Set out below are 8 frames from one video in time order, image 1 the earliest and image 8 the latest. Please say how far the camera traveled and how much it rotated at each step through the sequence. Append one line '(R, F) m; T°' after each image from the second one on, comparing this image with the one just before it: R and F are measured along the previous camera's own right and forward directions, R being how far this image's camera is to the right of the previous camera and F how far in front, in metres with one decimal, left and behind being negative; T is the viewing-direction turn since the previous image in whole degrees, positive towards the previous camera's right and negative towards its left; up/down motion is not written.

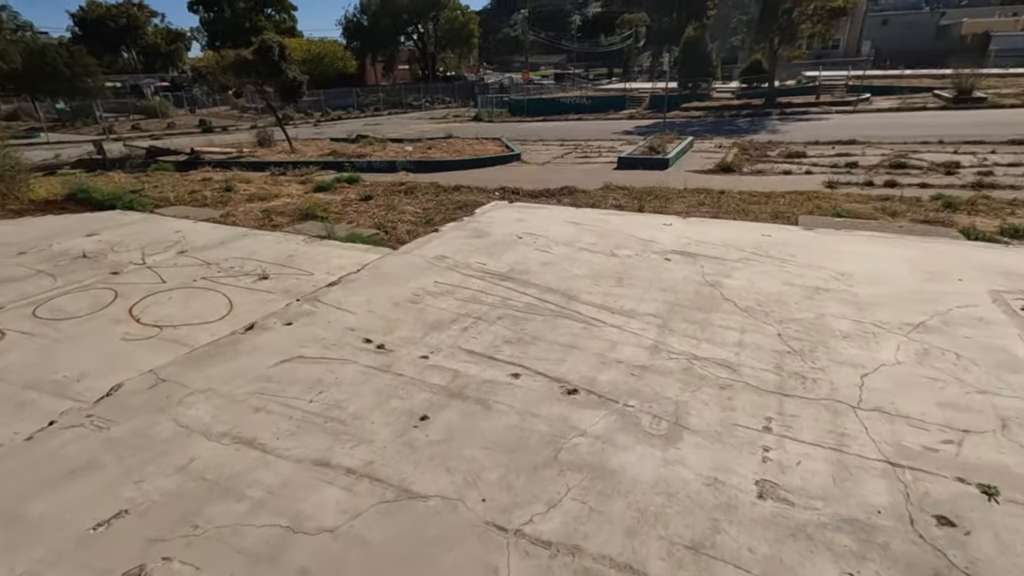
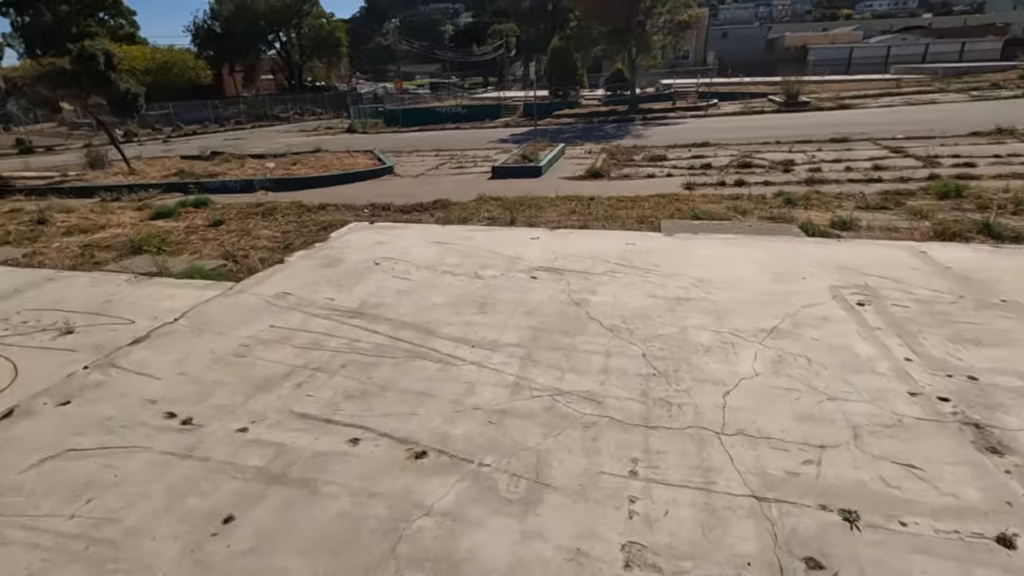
(+0.2, +0.2) m; +11°
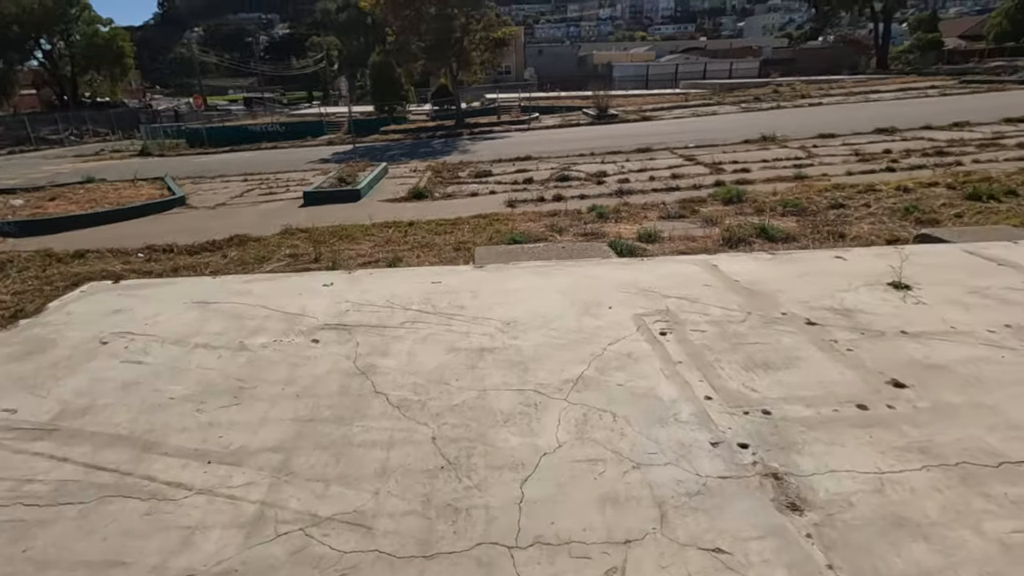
(+0.4, +0.4) m; +16°
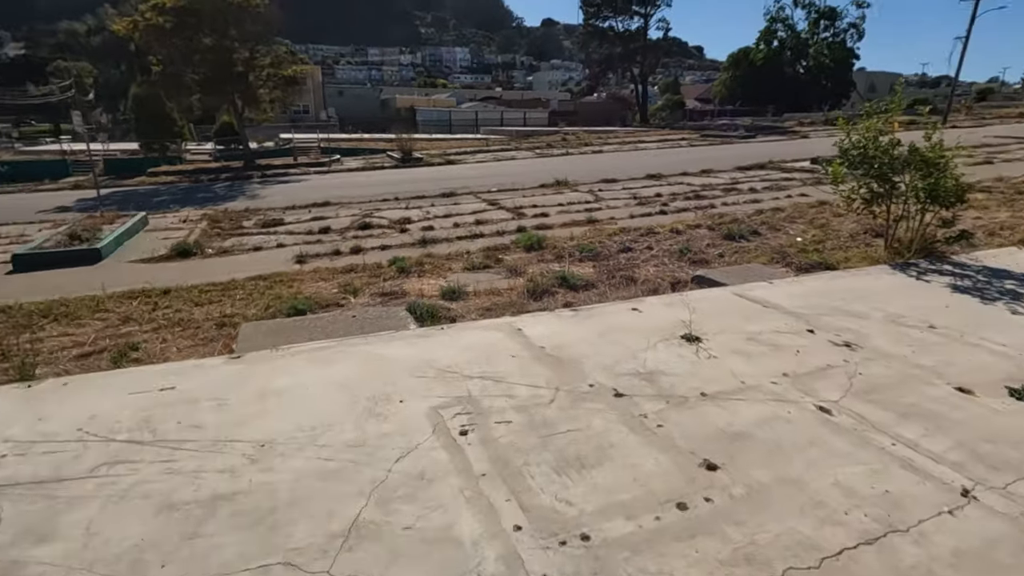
(+0.2, +0.4) m; +19°
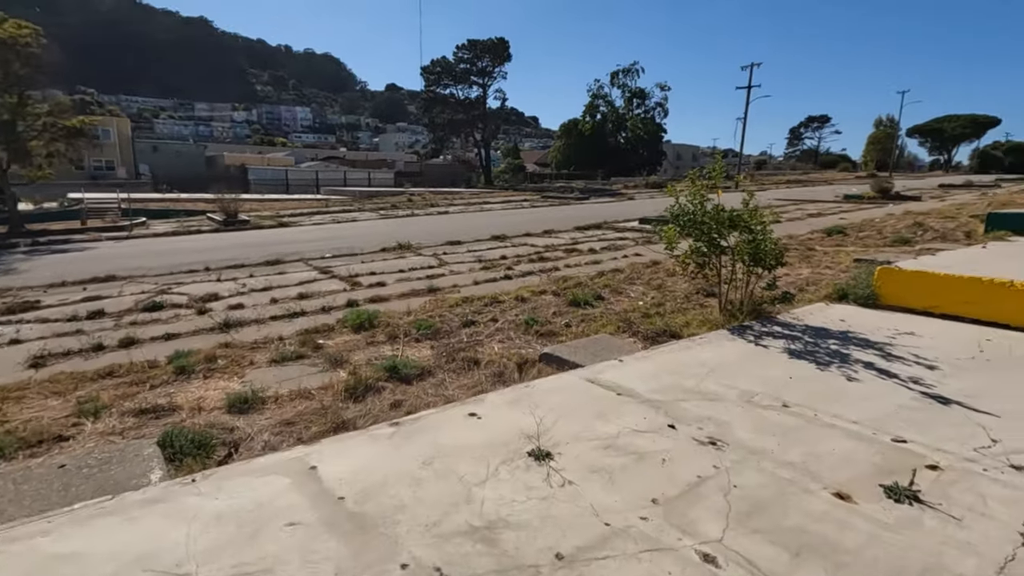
(+0.3, +0.7) m; +16°
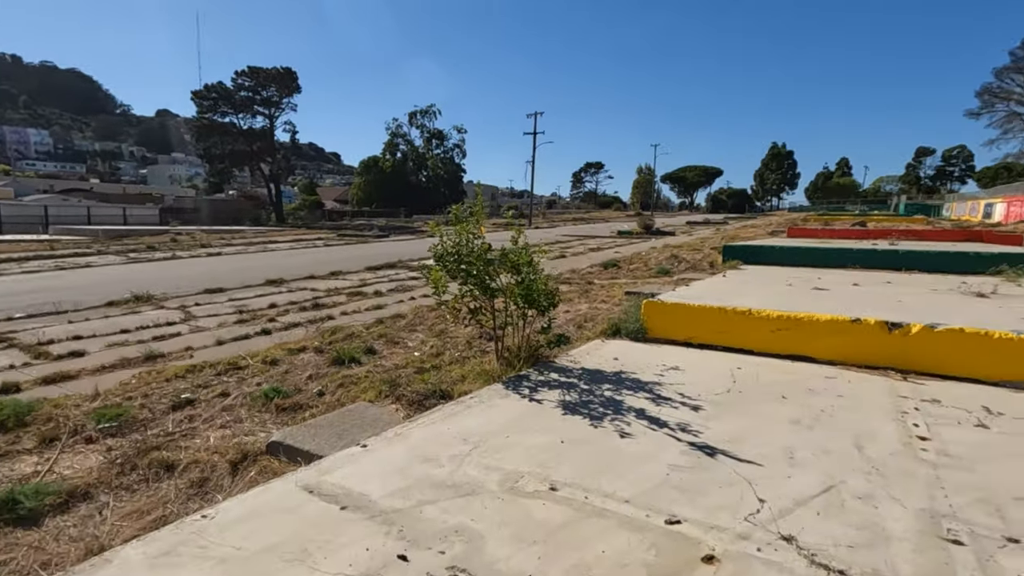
(+0.6, +0.7) m; +20°
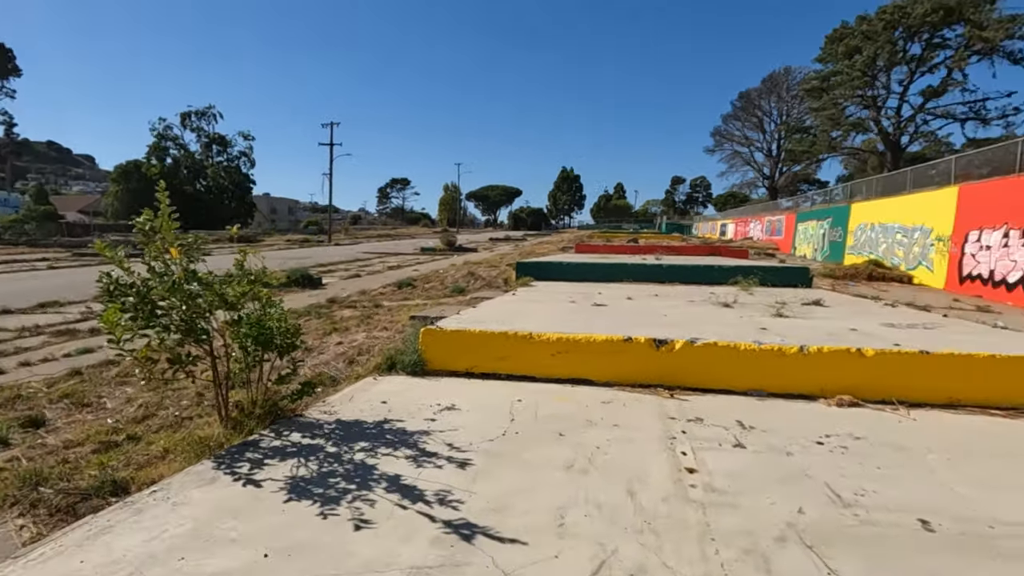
(+0.5, +0.6) m; +20°
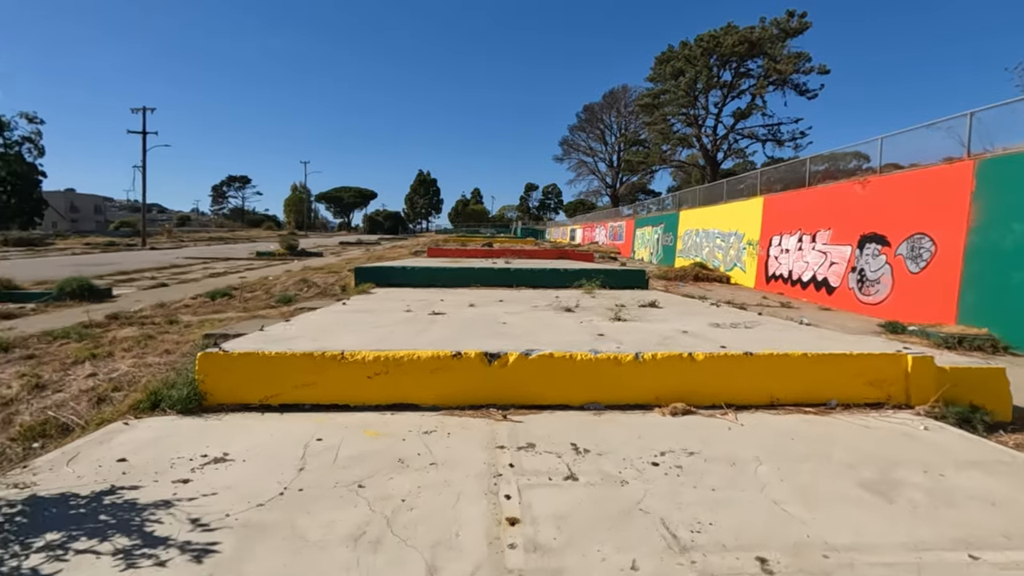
(+0.4, +0.6) m; +15°
